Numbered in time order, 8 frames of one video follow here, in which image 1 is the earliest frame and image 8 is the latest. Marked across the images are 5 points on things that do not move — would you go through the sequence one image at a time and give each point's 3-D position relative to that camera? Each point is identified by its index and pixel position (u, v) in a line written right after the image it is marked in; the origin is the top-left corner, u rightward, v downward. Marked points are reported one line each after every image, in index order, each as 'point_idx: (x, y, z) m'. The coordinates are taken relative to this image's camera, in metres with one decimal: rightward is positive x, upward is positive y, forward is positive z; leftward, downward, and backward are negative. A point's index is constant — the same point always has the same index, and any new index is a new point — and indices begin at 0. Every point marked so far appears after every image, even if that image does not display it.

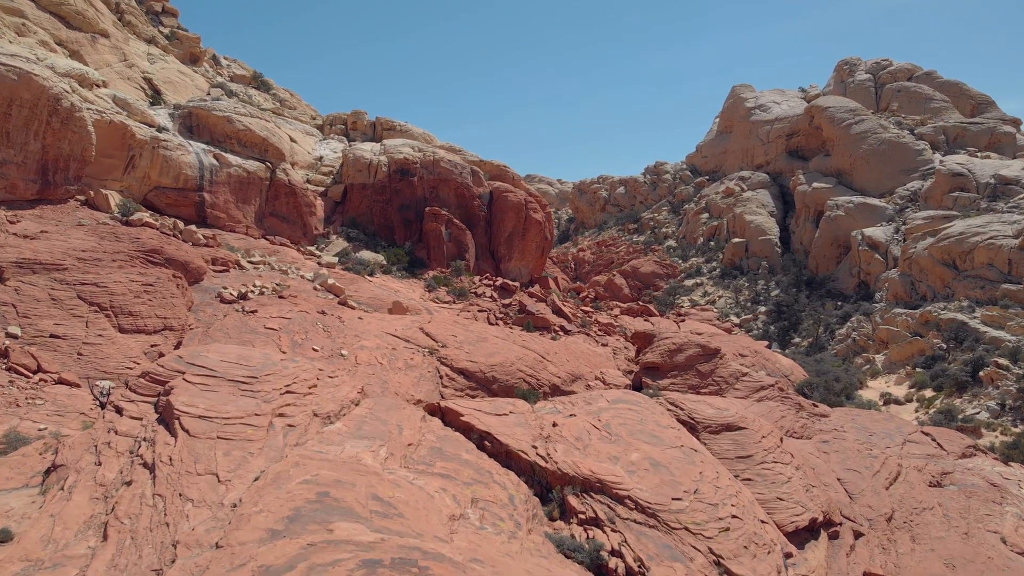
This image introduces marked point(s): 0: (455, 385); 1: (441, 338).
0: (-1.0, -1.7, +12.9) m
1: (-1.4, -1.0, +14.4) m
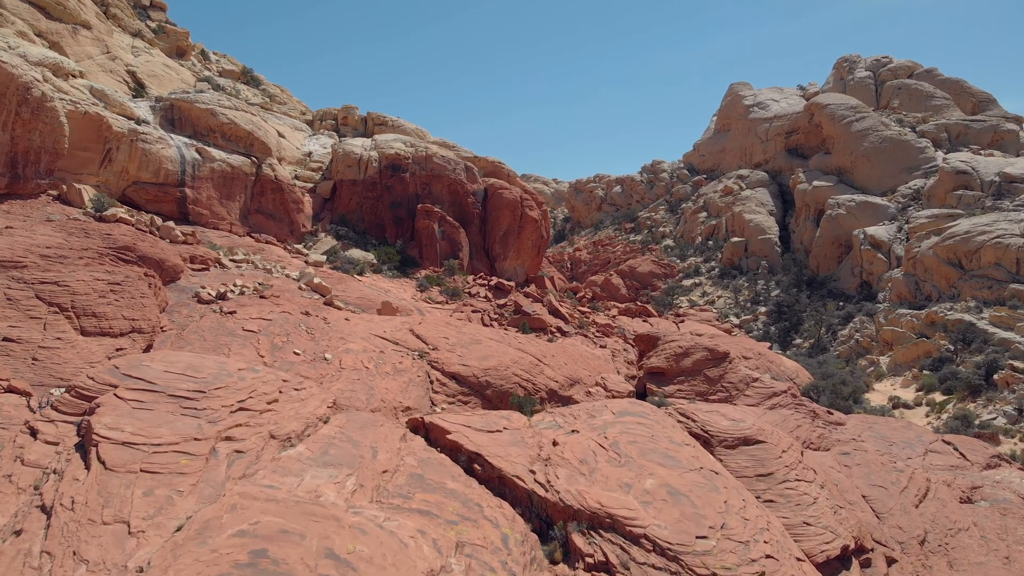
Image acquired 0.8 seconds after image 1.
0: (-1.1, -1.7, +12.1) m
1: (-1.5, -1.0, +13.7) m
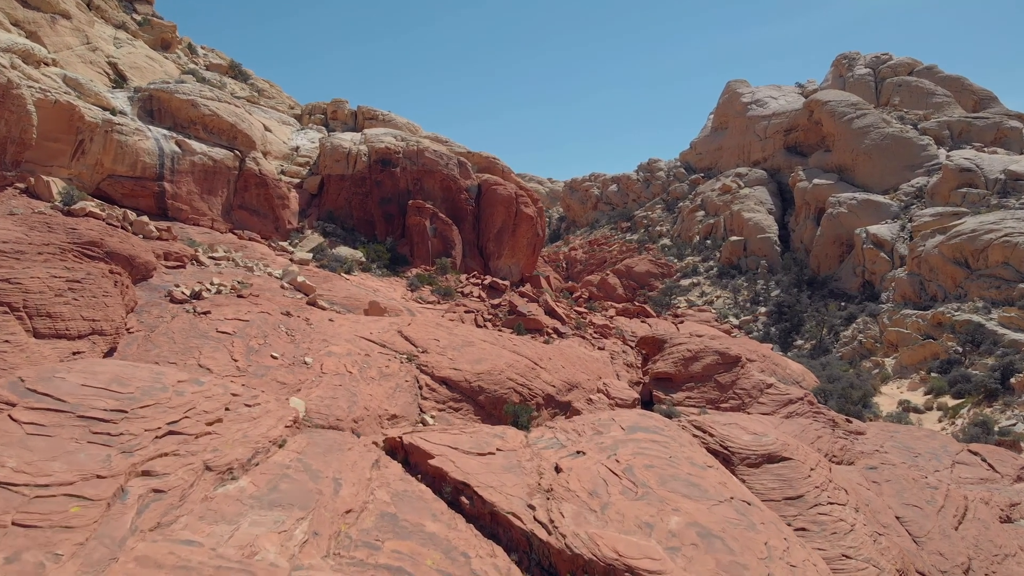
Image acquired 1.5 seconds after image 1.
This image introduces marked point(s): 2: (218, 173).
0: (-1.2, -1.7, +11.3) m
1: (-1.6, -1.0, +12.8) m
2: (-7.6, +3.0, +19.1) m
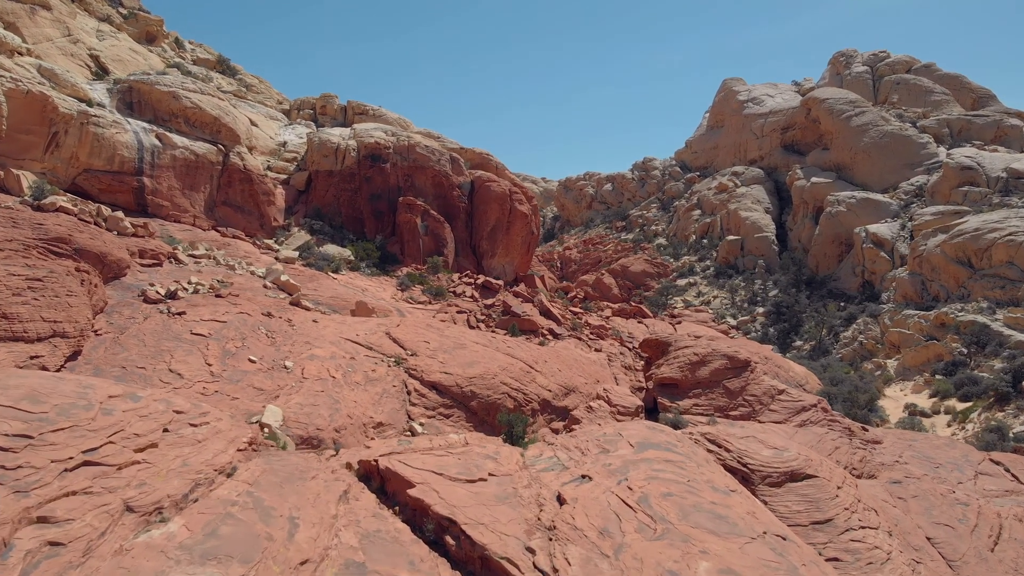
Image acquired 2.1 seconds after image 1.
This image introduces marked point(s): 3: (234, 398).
0: (-1.3, -1.6, +10.6) m
1: (-1.7, -0.9, +12.2) m
2: (-7.8, +3.0, +18.4) m
3: (-3.4, -1.3, +8.9) m
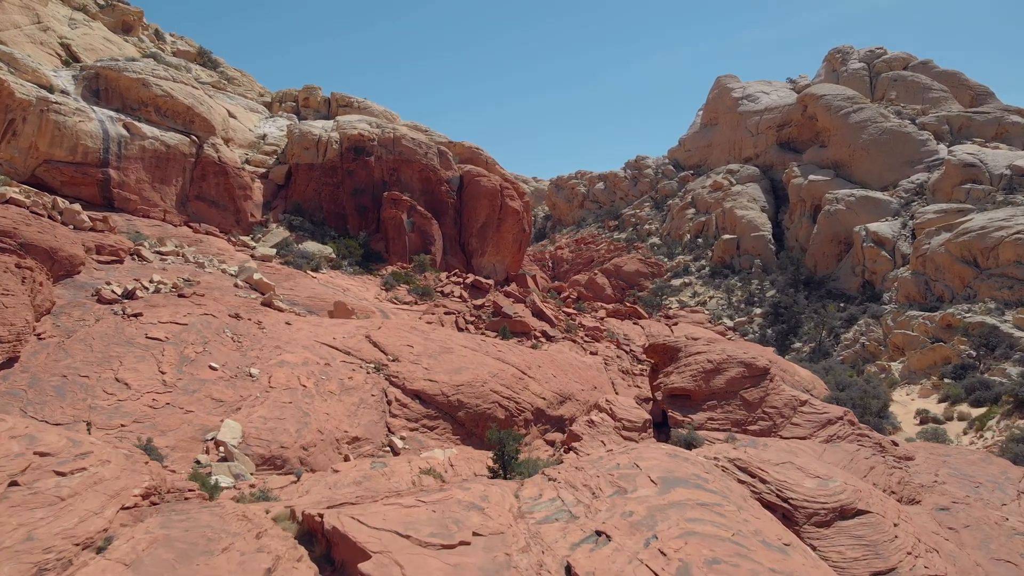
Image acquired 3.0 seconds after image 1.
0: (-1.4, -1.6, +9.6) m
1: (-1.8, -0.9, +11.2) m
2: (-8.0, +3.0, +17.3) m
3: (-3.5, -1.3, +7.9) m
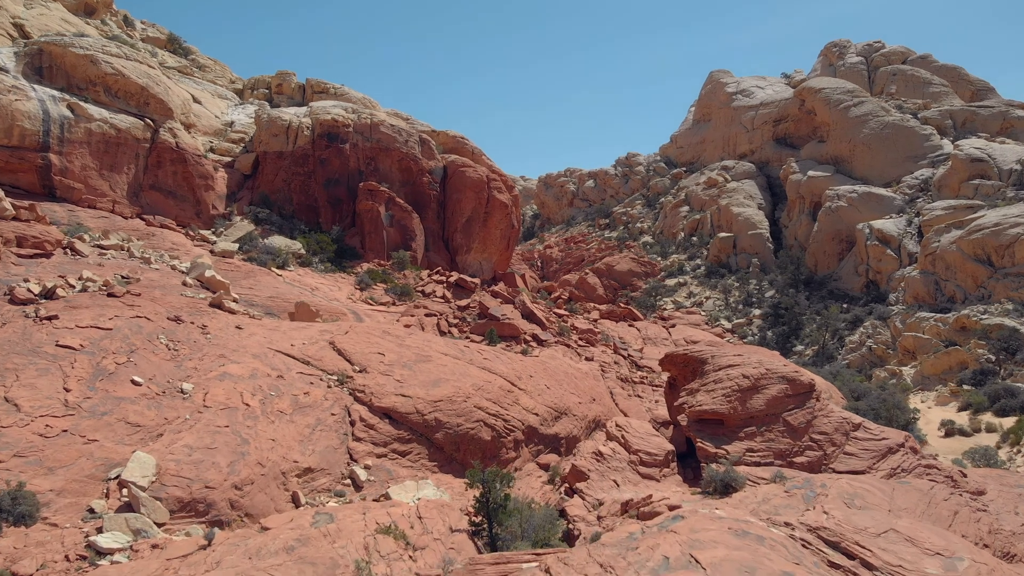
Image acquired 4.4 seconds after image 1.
0: (-1.5, -1.6, +8.0) m
1: (-2.0, -0.9, +9.6) m
2: (-8.3, +3.0, +15.6) m
3: (-3.6, -1.3, +6.3) m
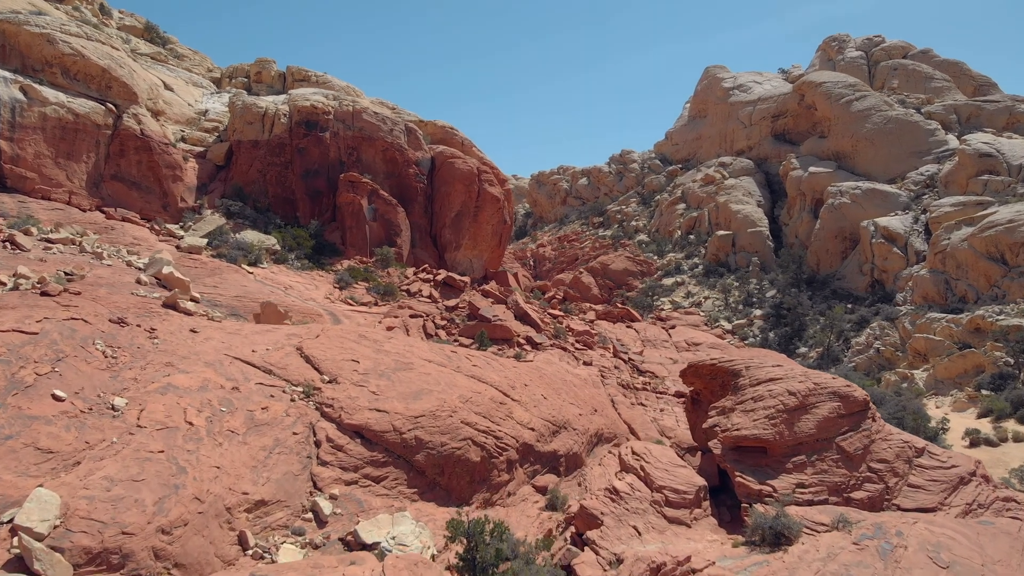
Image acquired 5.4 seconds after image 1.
0: (-1.6, -1.6, +6.8) m
1: (-2.1, -0.9, +8.4) m
2: (-8.4, +3.1, +14.4) m
3: (-3.6, -1.3, +5.1) m
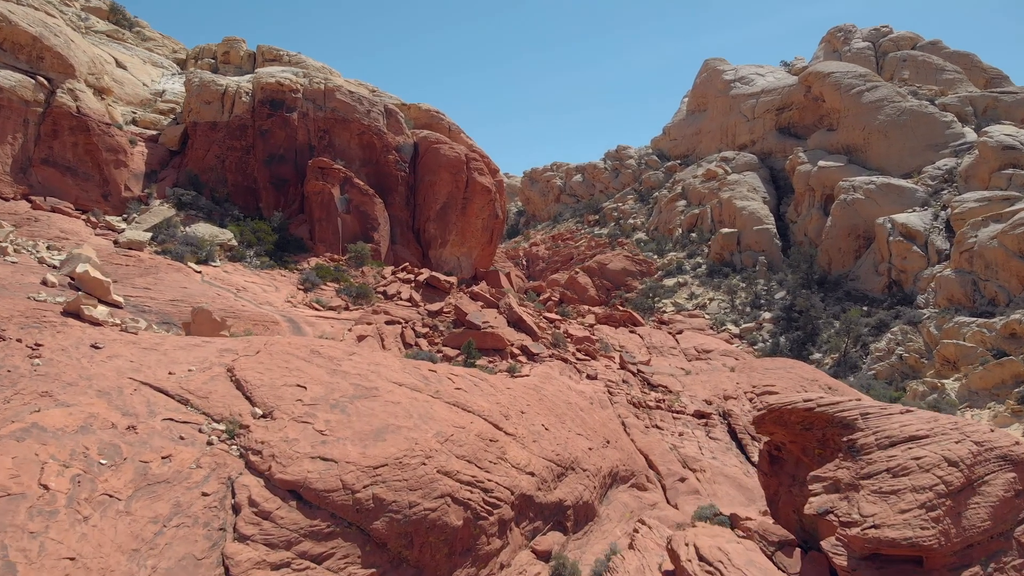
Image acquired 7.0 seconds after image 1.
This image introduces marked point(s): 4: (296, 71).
0: (-1.6, -1.6, +4.9) m
1: (-2.1, -0.9, +6.5) m
2: (-8.5, +3.0, +12.4) m
3: (-3.6, -1.3, +3.1) m
4: (-4.9, +4.9, +17.0) m
